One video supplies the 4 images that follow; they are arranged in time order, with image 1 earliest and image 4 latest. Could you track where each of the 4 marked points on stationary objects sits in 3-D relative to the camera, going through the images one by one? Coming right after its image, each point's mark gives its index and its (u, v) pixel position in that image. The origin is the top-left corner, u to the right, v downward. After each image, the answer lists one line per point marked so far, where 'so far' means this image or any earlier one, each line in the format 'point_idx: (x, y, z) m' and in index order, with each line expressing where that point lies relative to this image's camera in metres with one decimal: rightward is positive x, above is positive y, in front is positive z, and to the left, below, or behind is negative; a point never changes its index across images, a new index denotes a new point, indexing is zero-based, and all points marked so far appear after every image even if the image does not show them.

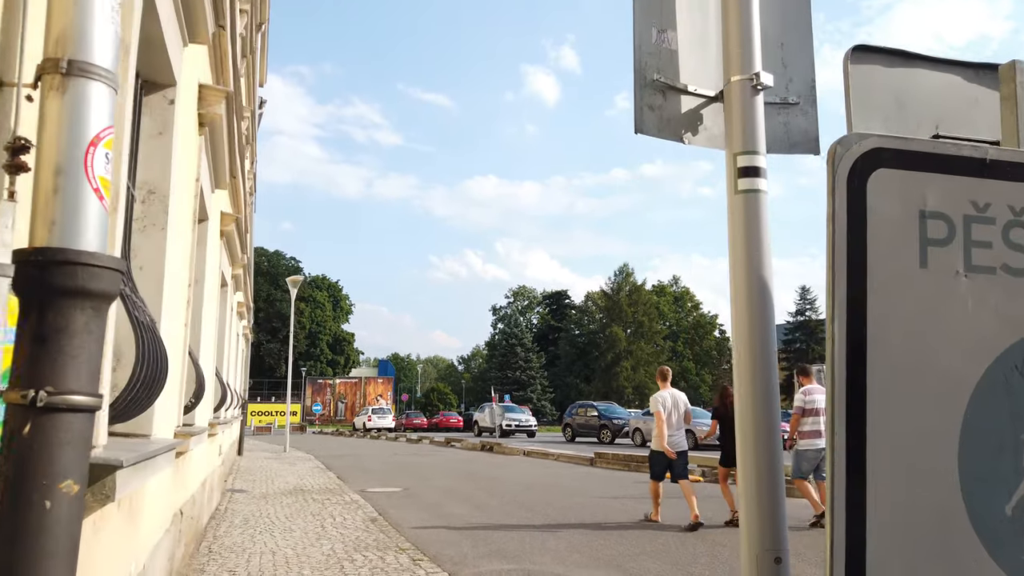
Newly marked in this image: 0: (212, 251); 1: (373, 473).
0: (-3.1, +0.4, +7.3) m
1: (-3.2, -4.3, +16.2) m
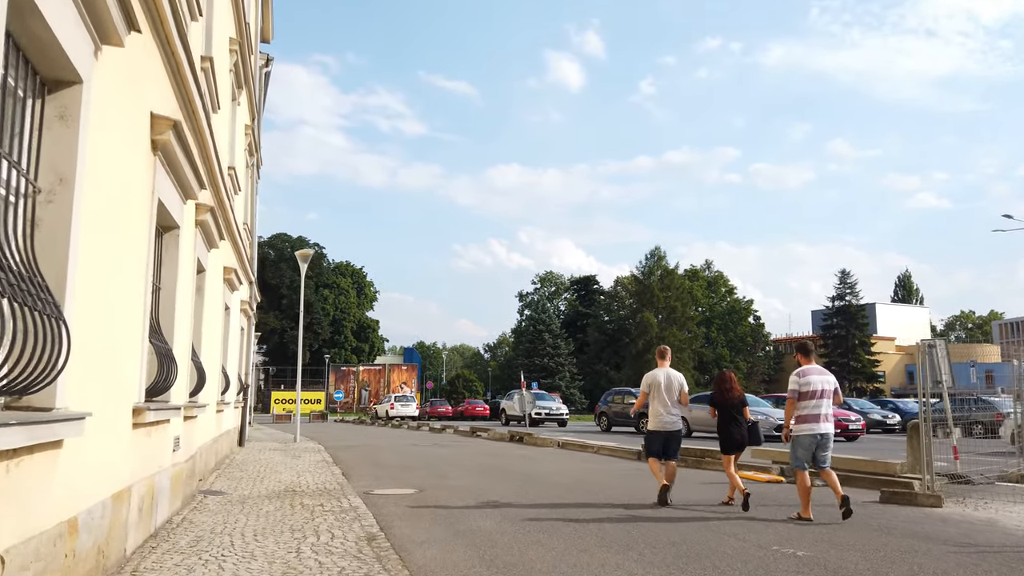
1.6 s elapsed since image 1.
0: (-2.8, +1.0, +4.9) m
1: (-2.5, -3.6, +13.8) m
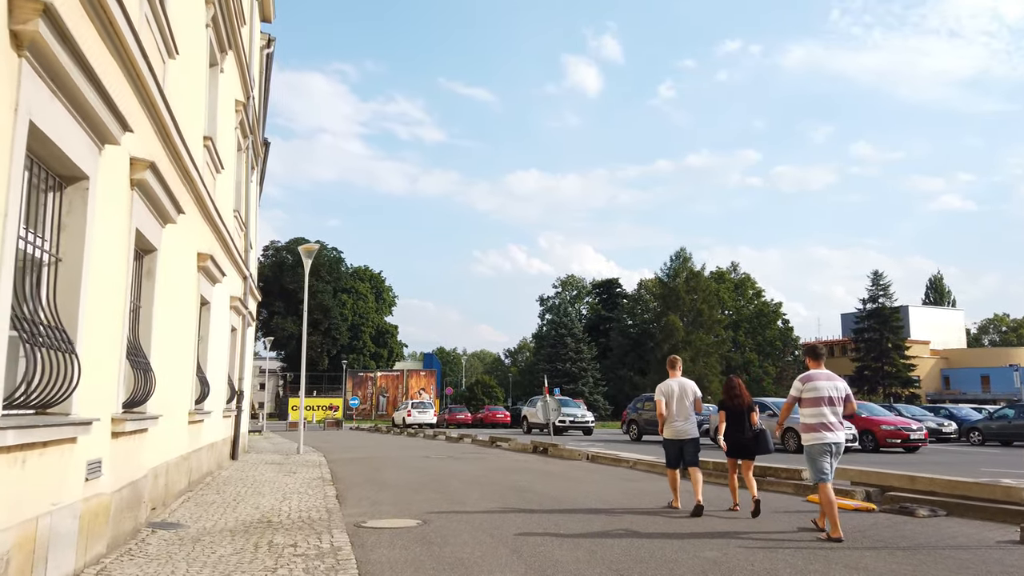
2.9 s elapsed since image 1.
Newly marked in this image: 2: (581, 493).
0: (-2.7, +1.2, +2.9) m
1: (-2.1, -3.4, +11.8) m
2: (+1.2, -3.6, +12.3) m
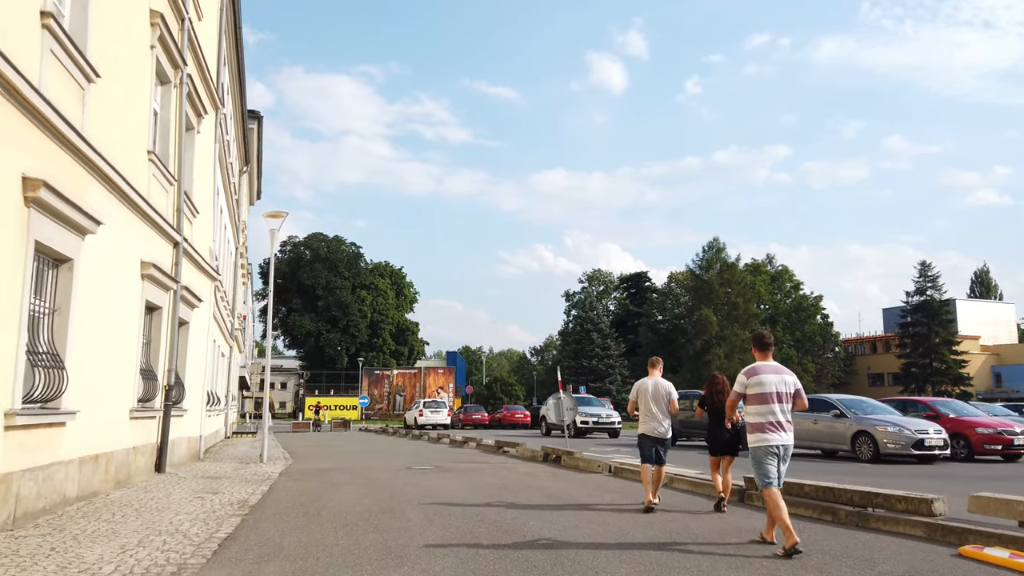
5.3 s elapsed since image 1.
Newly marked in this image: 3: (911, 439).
0: (-3.2, +1.9, -0.7) m
1: (-2.3, -2.8, +8.2) m
2: (+1.0, -2.9, +8.5) m
3: (+9.5, -3.6, +16.6) m
